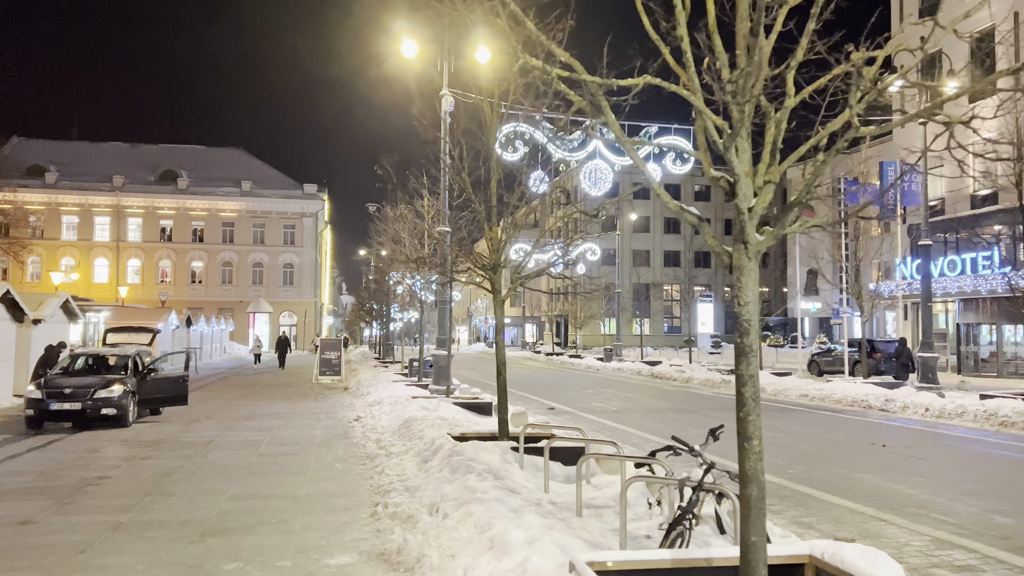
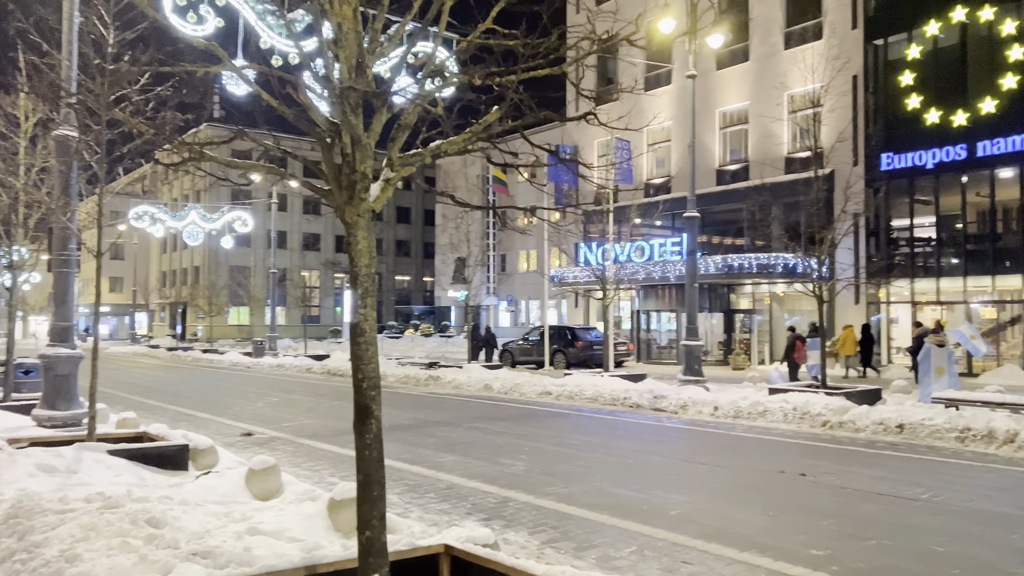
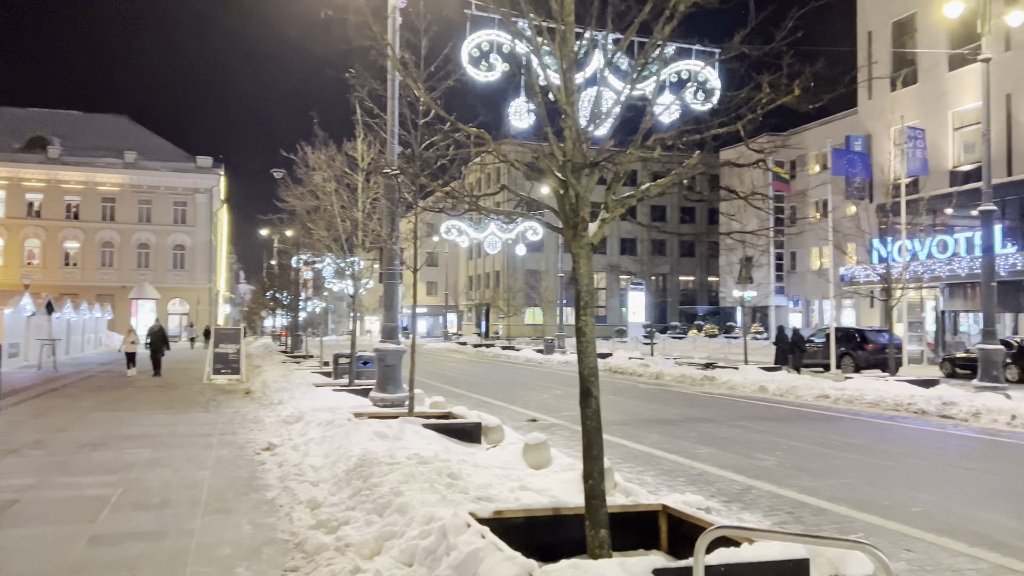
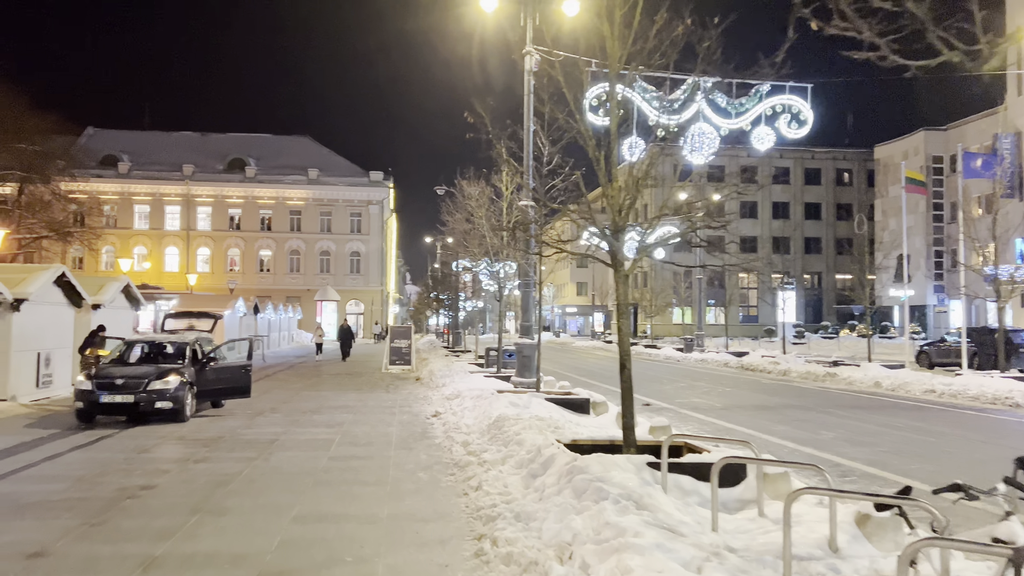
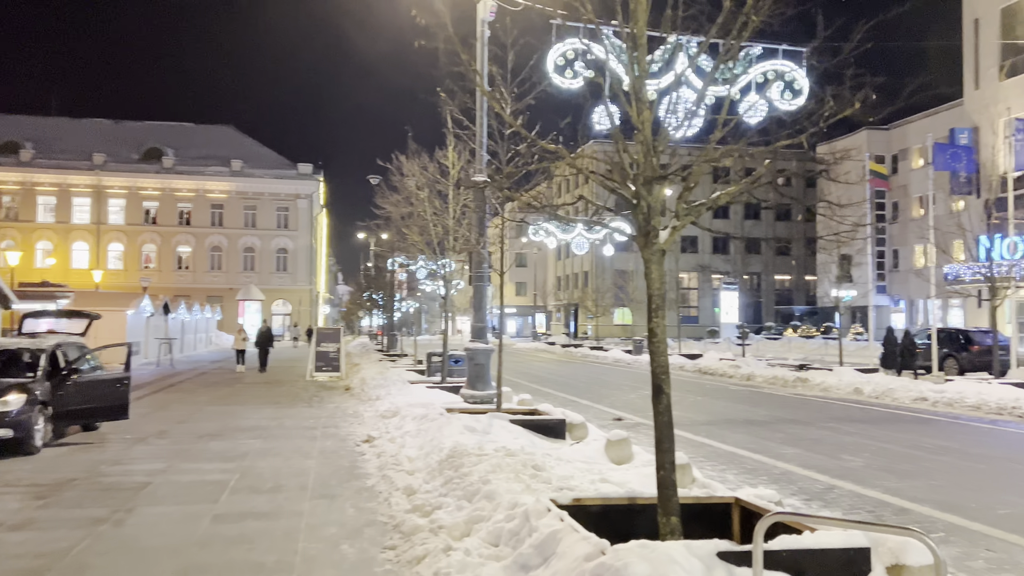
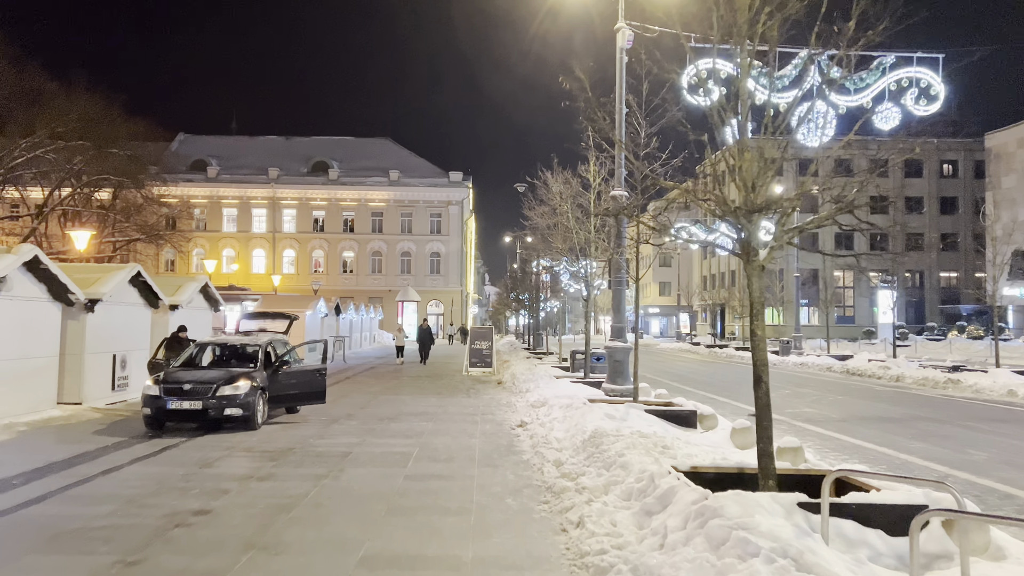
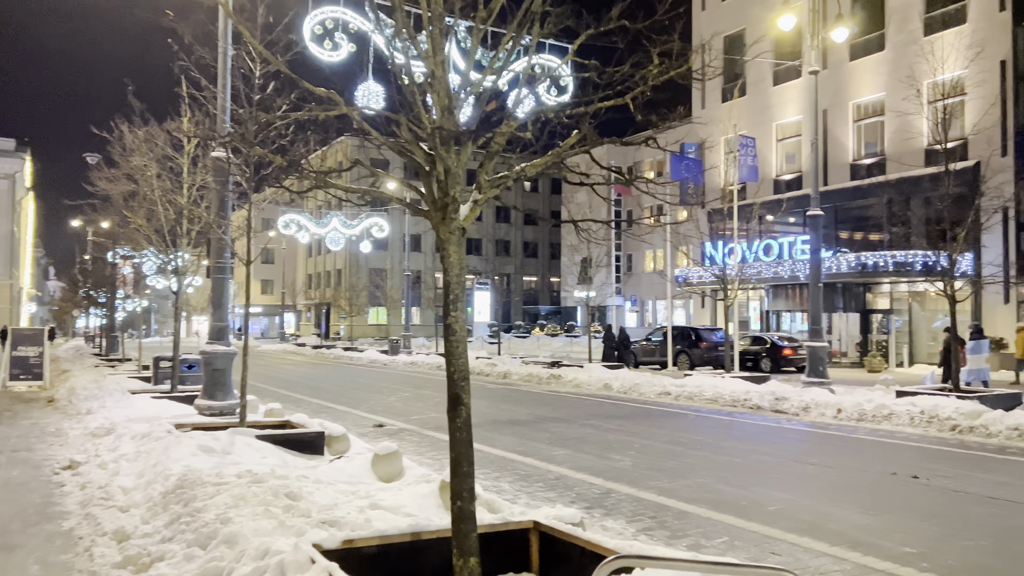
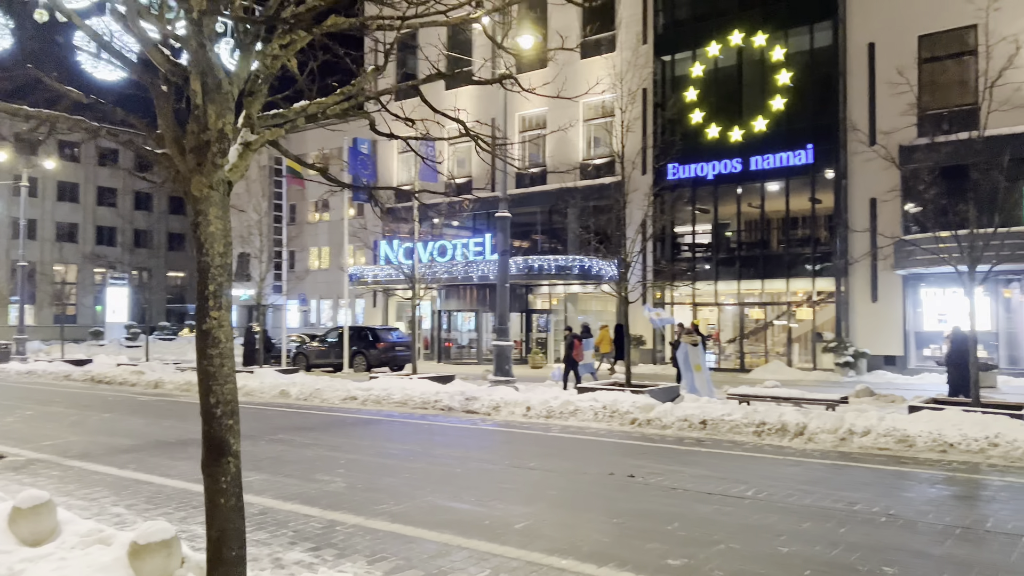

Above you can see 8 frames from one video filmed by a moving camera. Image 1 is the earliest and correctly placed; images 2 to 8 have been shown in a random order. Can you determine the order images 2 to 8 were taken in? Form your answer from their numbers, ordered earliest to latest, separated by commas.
4, 6, 5, 3, 7, 2, 8
